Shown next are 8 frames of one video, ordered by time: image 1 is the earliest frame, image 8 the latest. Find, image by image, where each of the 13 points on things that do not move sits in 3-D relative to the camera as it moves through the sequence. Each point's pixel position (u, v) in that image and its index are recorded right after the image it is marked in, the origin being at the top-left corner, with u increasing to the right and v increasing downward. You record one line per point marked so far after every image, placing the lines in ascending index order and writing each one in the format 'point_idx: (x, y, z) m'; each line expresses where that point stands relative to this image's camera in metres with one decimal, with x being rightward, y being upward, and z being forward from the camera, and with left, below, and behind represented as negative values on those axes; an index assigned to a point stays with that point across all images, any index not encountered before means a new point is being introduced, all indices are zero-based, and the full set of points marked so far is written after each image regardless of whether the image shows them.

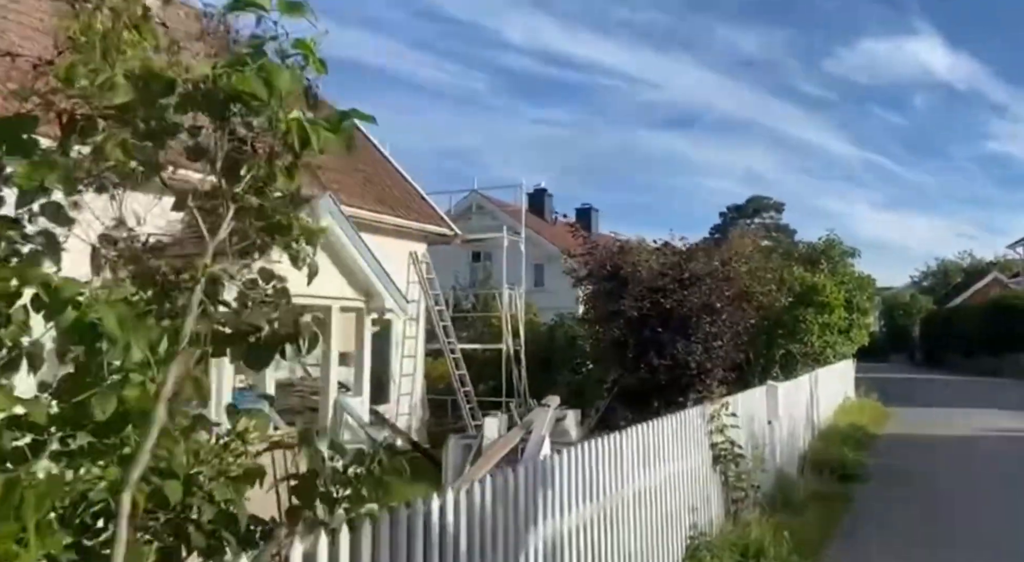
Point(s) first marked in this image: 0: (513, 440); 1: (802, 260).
0: (0.0, -1.4, +8.7) m
1: (+5.5, +0.5, +19.4) m
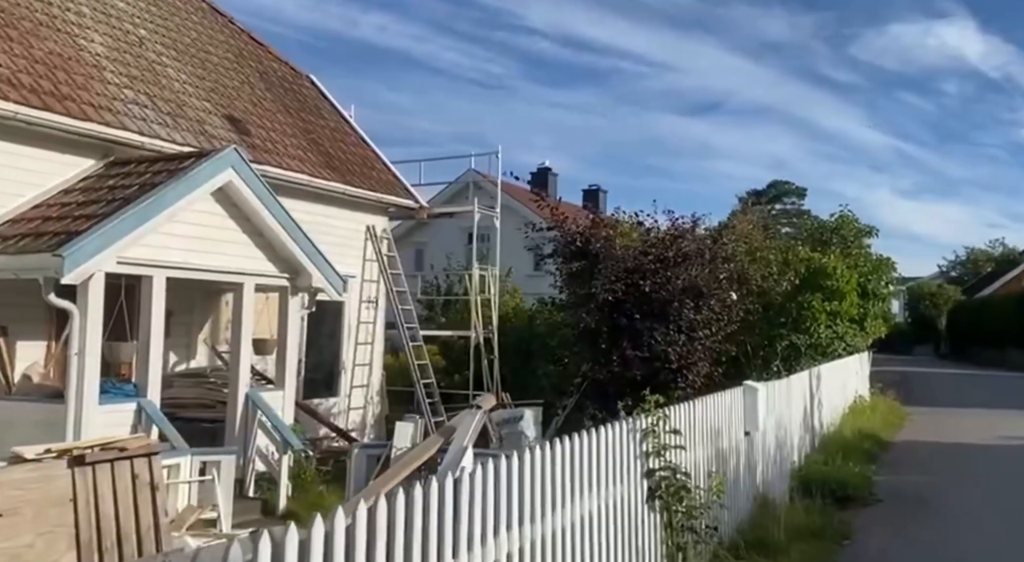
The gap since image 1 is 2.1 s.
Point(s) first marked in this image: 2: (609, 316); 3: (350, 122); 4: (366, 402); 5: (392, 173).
0: (-0.6, -1.2, +7.0) m
1: (+5.2, +0.8, +17.5) m
2: (+1.1, -0.4, +11.8) m
3: (-2.5, +2.5, +15.5) m
4: (-2.0, -1.7, +14.0) m
5: (-1.7, +1.6, +14.8) m
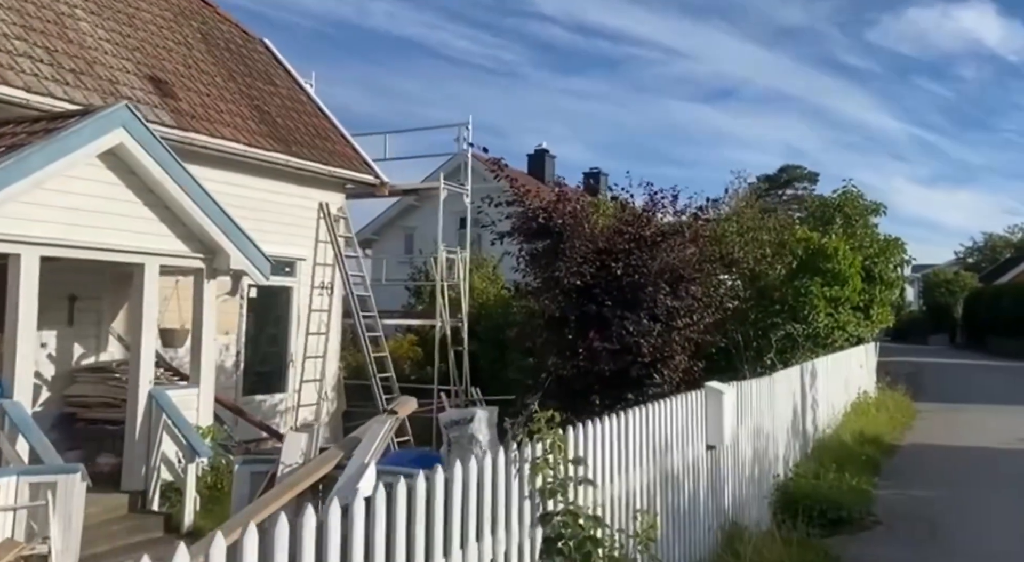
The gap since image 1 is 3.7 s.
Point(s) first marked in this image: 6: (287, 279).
0: (-1.1, -1.1, +5.7) m
1: (+4.8, +1.0, +16.1) m
2: (+0.7, -0.2, +10.5) m
3: (-2.9, +2.7, +14.1) m
4: (-2.5, -1.5, +12.7) m
5: (-2.1, +1.8, +13.5) m
6: (-2.8, 0.0, +12.2) m
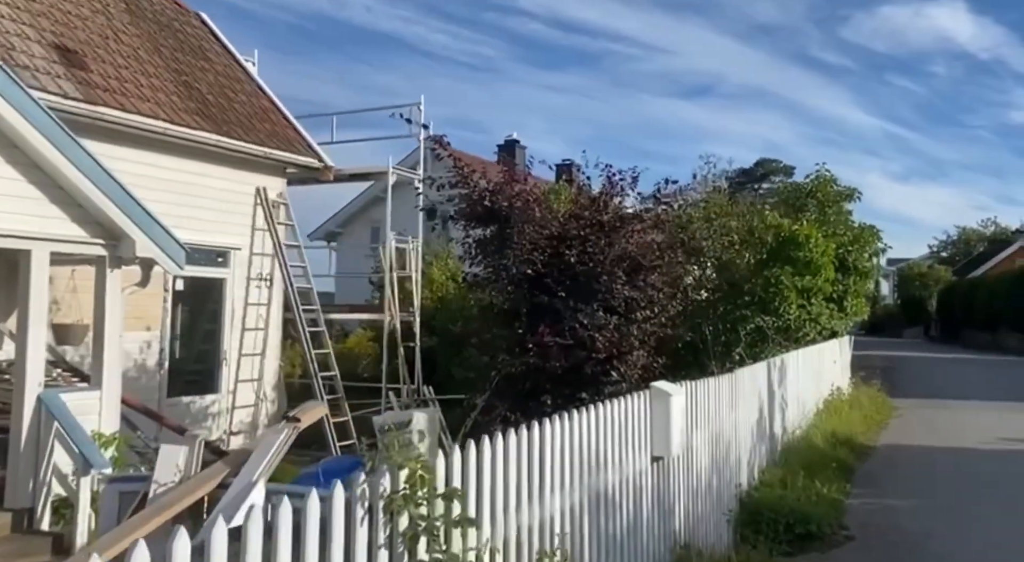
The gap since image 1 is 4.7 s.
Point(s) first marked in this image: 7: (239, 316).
0: (-1.5, -1.0, +4.8) m
1: (+4.1, +1.2, +15.4) m
2: (+0.2, -0.1, +9.6) m
3: (-3.5, +2.8, +13.2) m
4: (-3.0, -1.4, +11.8) m
5: (-2.7, +2.0, +12.6) m
6: (-3.3, +0.1, +11.3) m
7: (-3.2, -0.4, +11.6) m
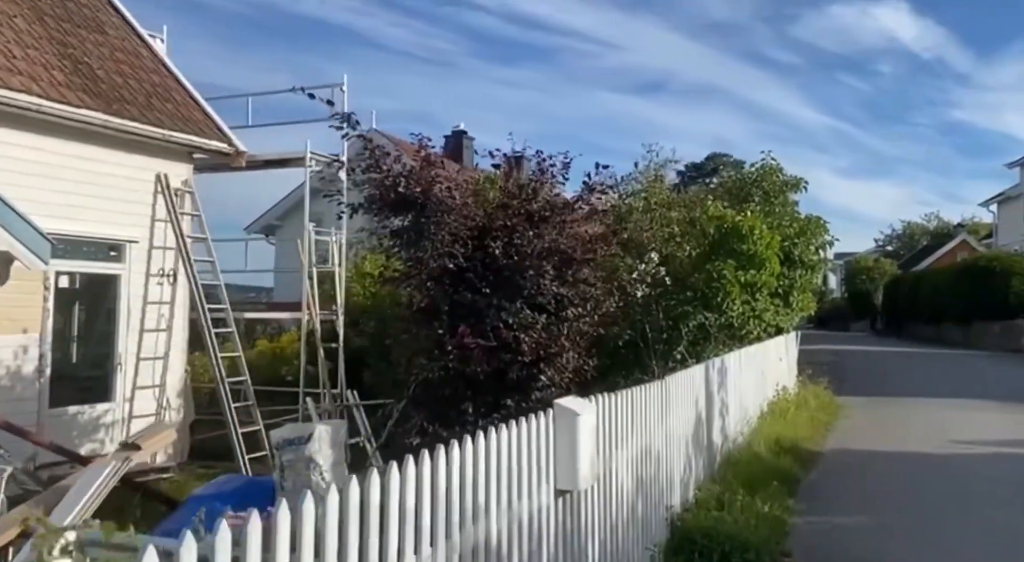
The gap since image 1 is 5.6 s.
0: (-2.0, -1.0, +3.9) m
1: (+3.1, +1.2, +14.7) m
2: (-0.6, -0.1, +8.8) m
3: (-4.4, +2.9, +12.2) m
4: (-3.9, -1.4, +10.8) m
5: (-3.6, +2.0, +11.6) m
6: (-4.1, +0.2, +10.3) m
7: (-4.0, -0.4, +10.6) m
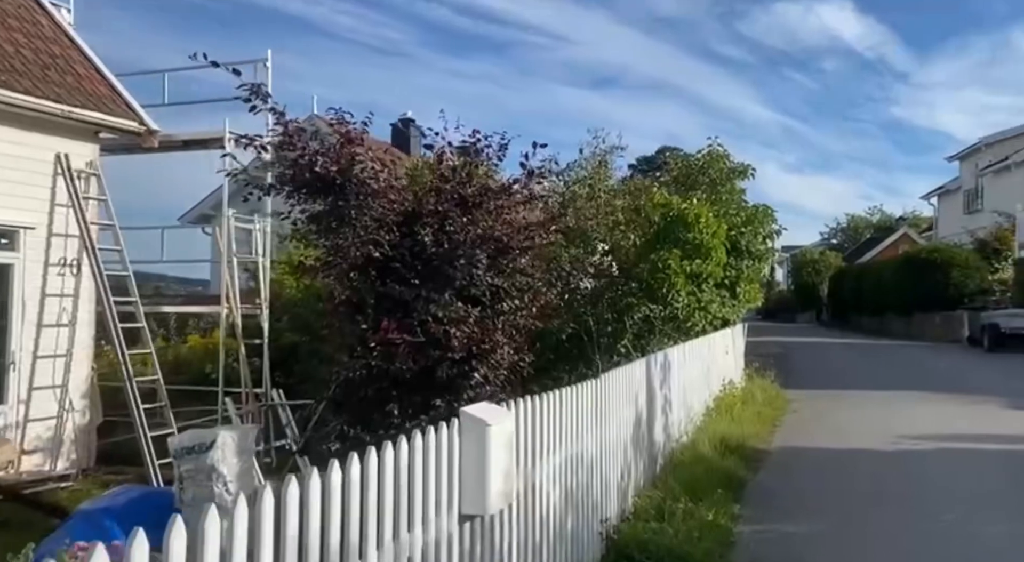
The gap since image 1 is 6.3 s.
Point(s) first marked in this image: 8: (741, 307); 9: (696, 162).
0: (-2.3, -0.9, +3.2) m
1: (+2.2, +1.4, +14.2) m
2: (-1.1, 0.0, +8.1) m
3: (-5.2, +3.0, +11.3) m
4: (-4.5, -1.3, +10.0) m
5: (-4.3, +2.1, +10.8) m
6: (-4.8, +0.3, +9.4) m
7: (-4.7, -0.3, +9.7) m
8: (+3.3, -0.4, +14.3) m
9: (+2.7, +1.7, +14.6) m
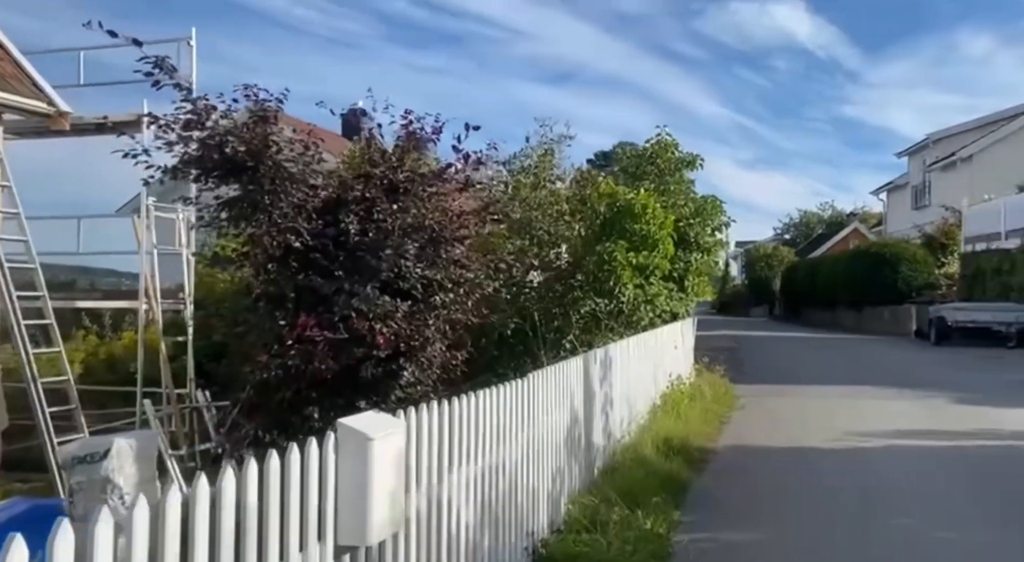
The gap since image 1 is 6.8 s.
0: (-2.7, -0.9, +2.5) m
1: (+1.4, +1.5, +13.7) m
2: (-1.7, +0.1, +7.5) m
3: (-5.8, +3.1, +10.5) m
4: (-5.1, -1.2, +9.2) m
5: (-5.0, +2.2, +10.0) m
6: (-5.4, +0.3, +8.6) m
7: (-5.3, -0.2, +9.0) m
8: (+2.5, -0.3, +13.9) m
9: (+1.9, +1.8, +14.1) m
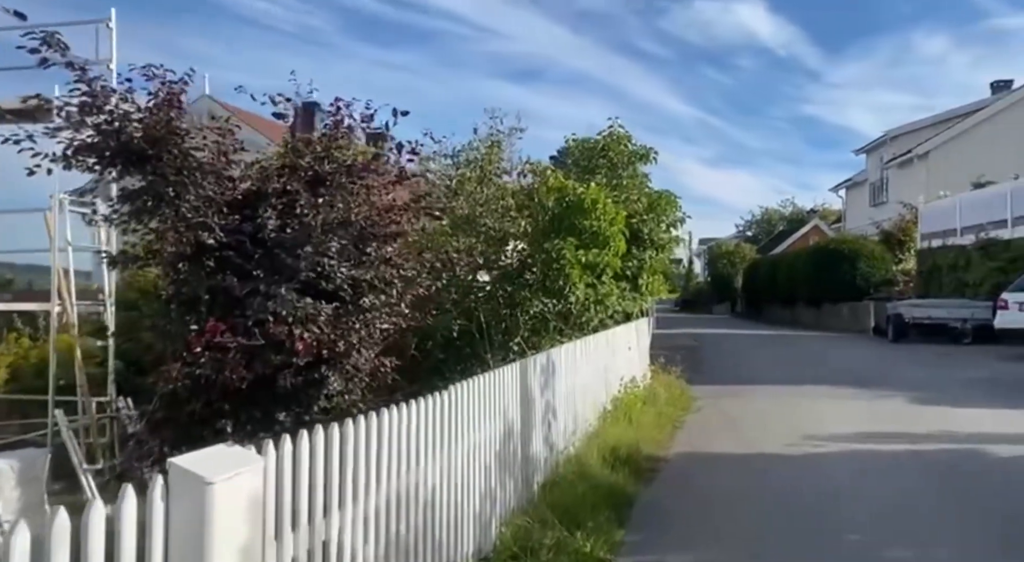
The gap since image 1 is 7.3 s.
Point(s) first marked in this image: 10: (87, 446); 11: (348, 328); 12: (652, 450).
0: (-2.9, -0.9, +1.9) m
1: (+0.7, +1.5, +13.2) m
2: (-2.1, 0.0, +6.9) m
3: (-6.4, +3.1, +9.7) m
4: (-5.7, -1.2, +8.5) m
5: (-5.6, +2.2, +9.3) m
6: (-5.9, +0.3, +7.9) m
7: (-5.8, -0.2, +8.2) m
8: (+1.8, -0.2, +13.4) m
9: (+1.1, +1.9, +13.6) m
10: (-4.3, -1.7, +10.1) m
11: (-1.2, -0.3, +7.0) m
12: (+1.3, -1.5, +9.1) m
